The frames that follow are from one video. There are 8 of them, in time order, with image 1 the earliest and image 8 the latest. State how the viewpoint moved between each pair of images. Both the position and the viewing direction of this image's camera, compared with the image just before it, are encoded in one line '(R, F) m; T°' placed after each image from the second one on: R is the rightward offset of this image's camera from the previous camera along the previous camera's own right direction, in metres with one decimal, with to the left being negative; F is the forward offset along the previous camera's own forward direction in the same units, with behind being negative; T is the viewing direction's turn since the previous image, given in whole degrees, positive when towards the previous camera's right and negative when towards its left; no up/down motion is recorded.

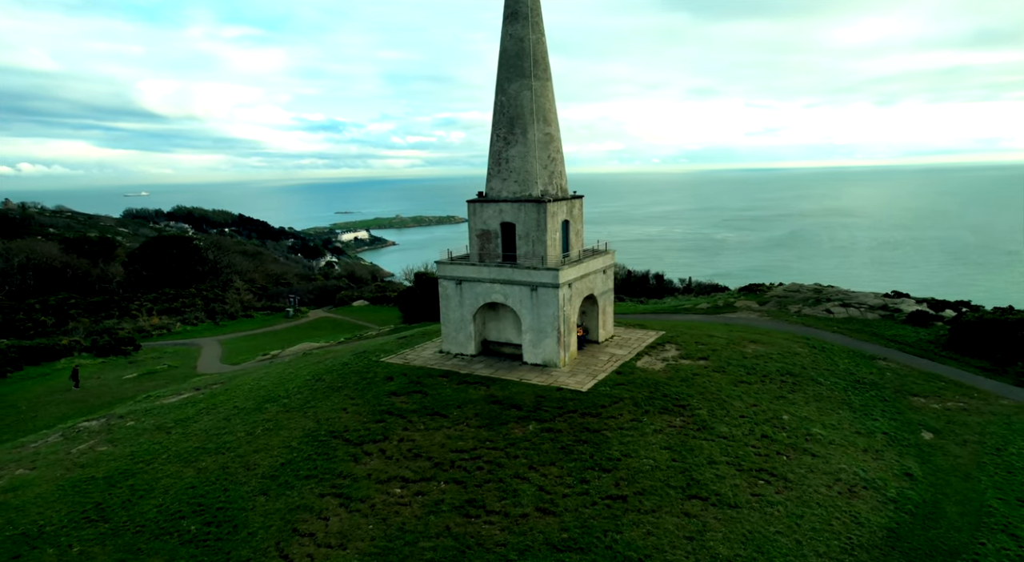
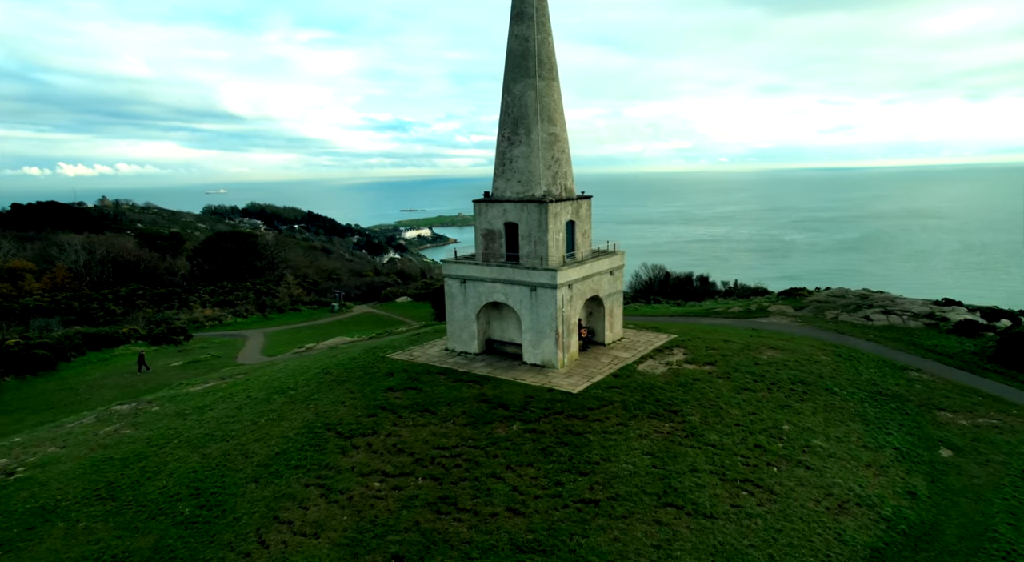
(+1.6, 0.0) m; -5°
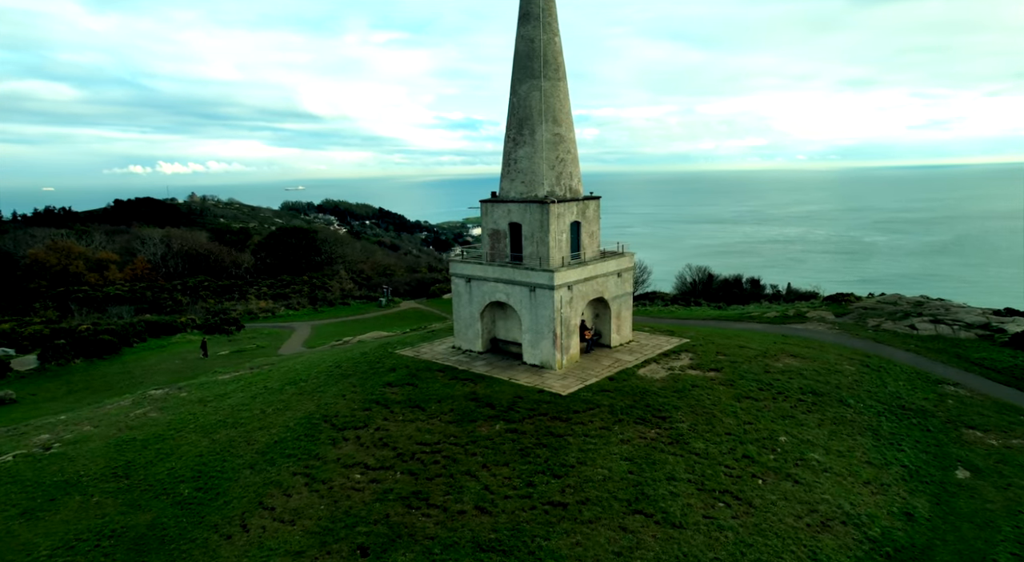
(+1.7, 0.0) m; -6°
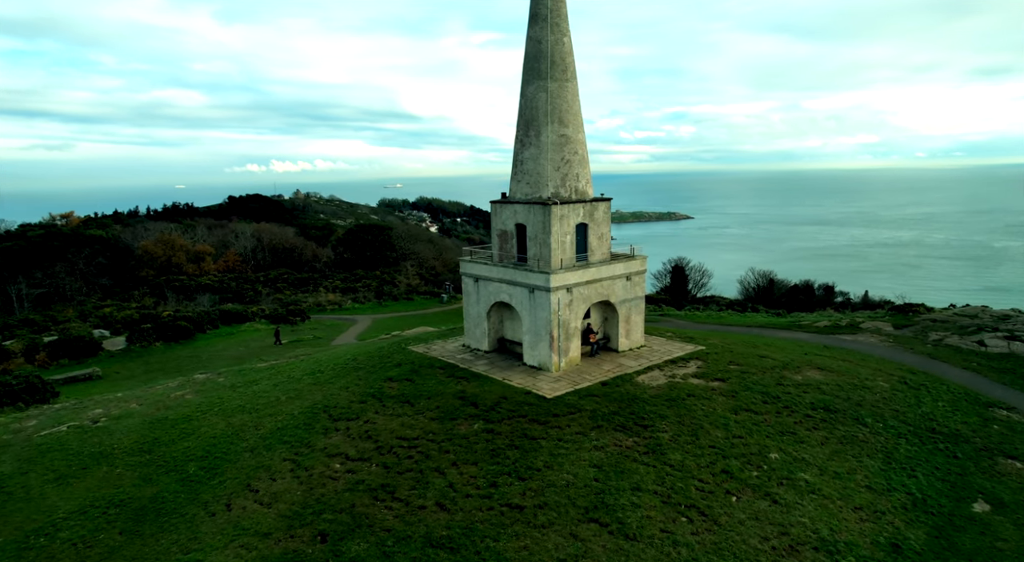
(+2.3, +0.1) m; -8°
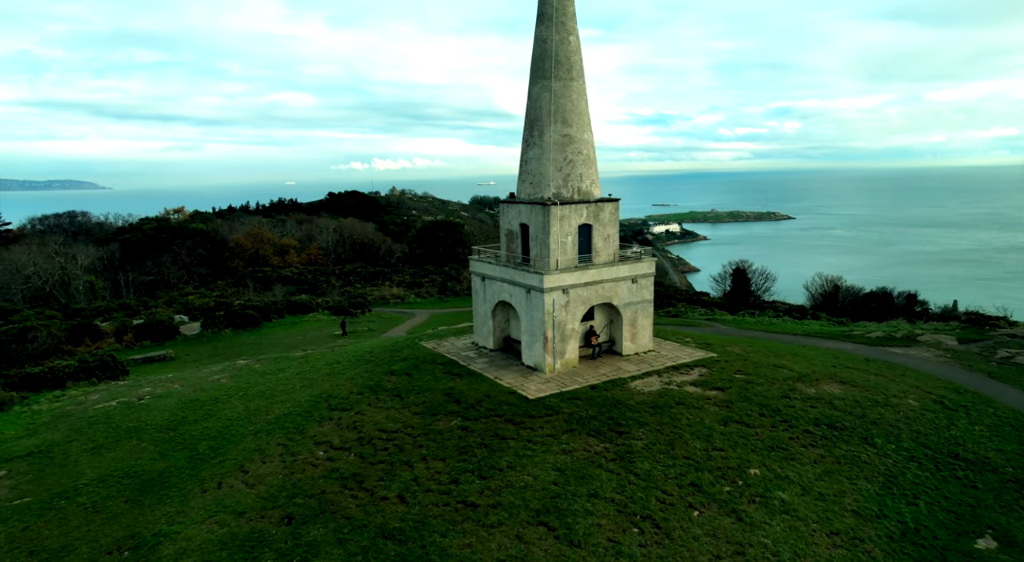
(+2.4, +0.1) m; -8°
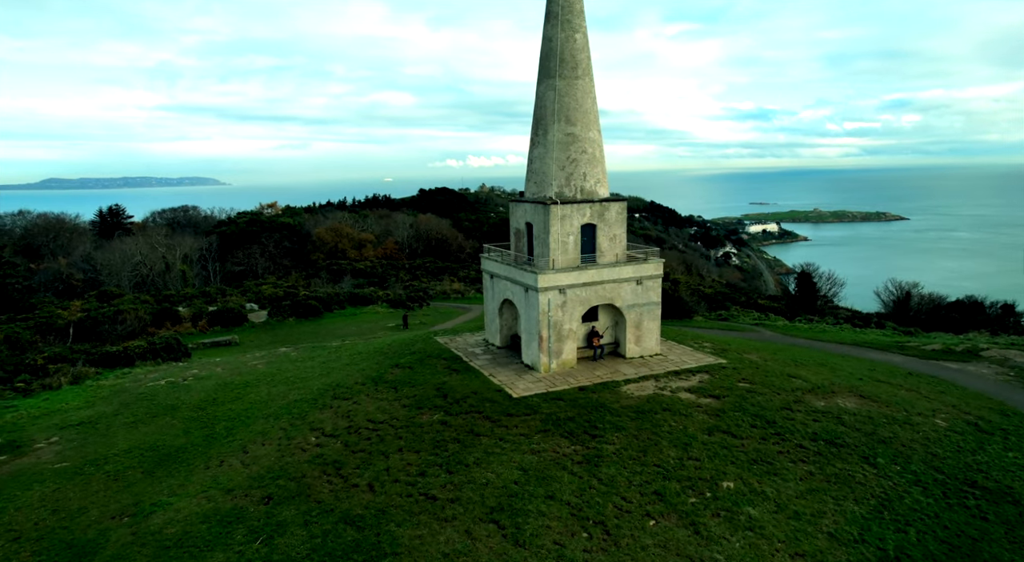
(+2.3, +0.1) m; -8°
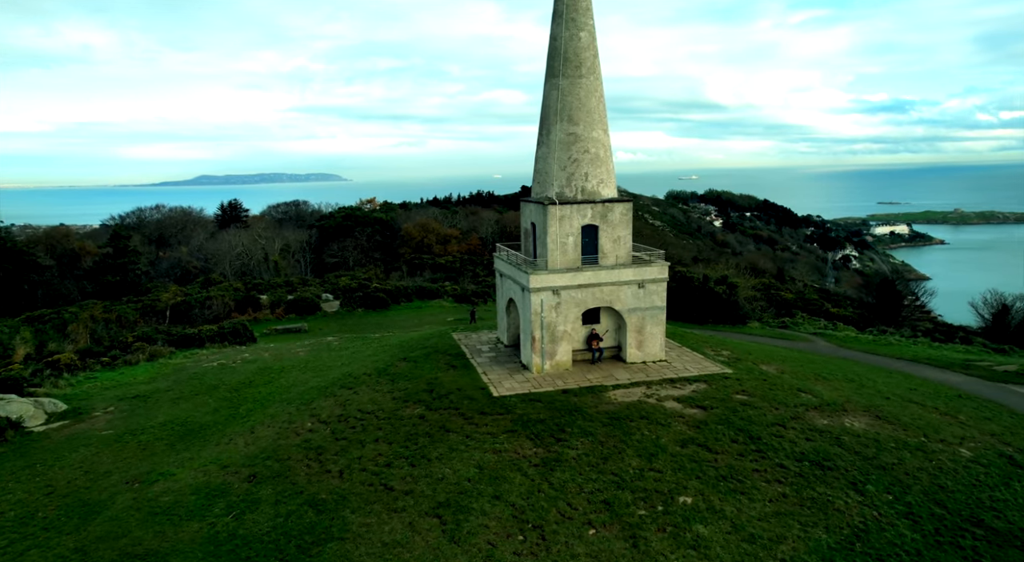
(+2.8, +0.1) m; -9°
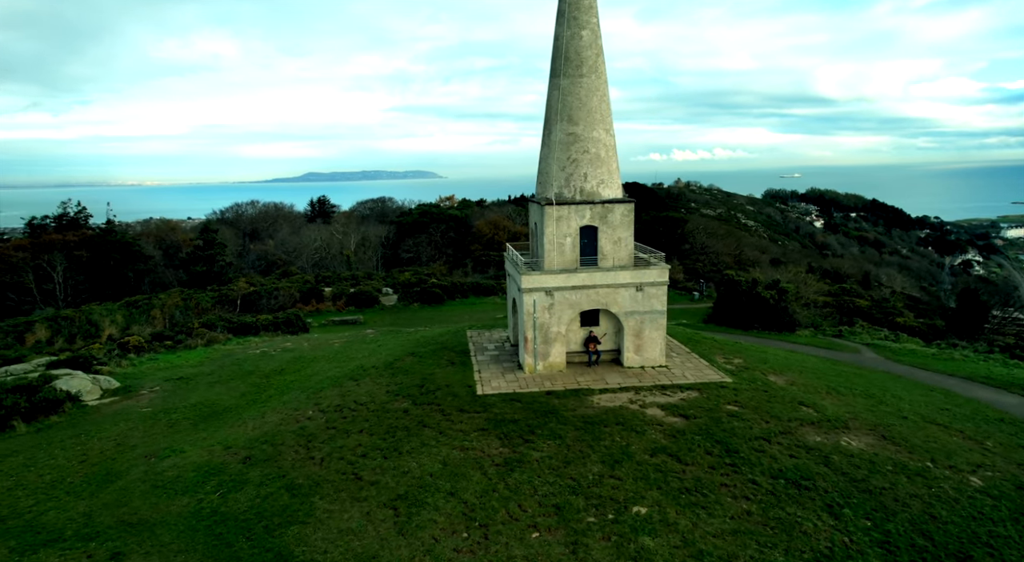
(+2.4, +0.1) m; -8°
